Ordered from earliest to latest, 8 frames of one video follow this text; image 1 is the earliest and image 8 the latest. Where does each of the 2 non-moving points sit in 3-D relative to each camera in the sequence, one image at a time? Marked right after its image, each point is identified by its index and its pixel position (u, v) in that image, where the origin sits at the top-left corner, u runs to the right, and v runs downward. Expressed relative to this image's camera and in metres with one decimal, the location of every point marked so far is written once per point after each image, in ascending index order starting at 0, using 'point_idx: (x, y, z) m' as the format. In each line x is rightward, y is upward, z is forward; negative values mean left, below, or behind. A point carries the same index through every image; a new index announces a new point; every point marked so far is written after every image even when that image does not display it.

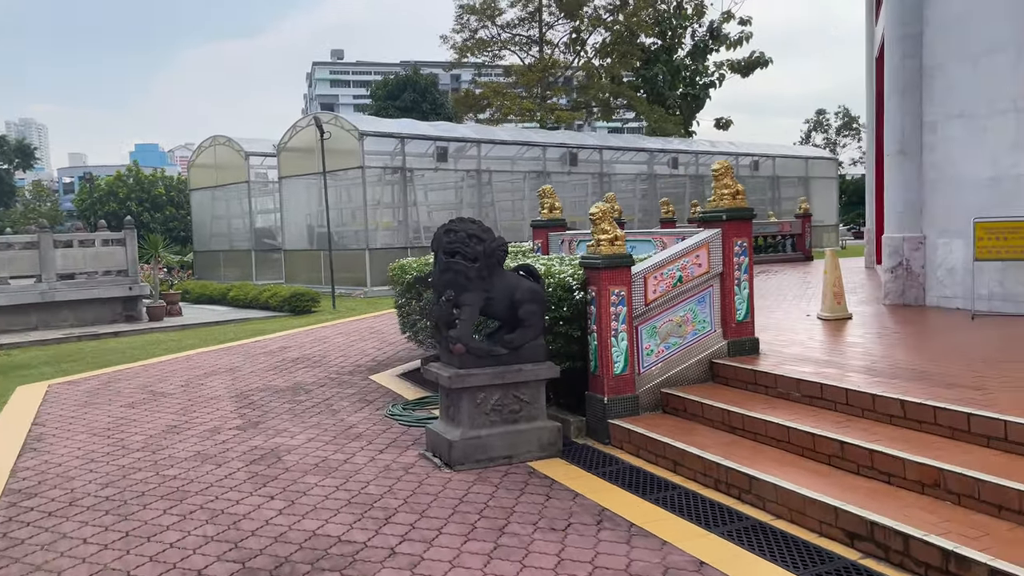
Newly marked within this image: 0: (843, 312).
0: (+3.5, -0.3, +8.8) m
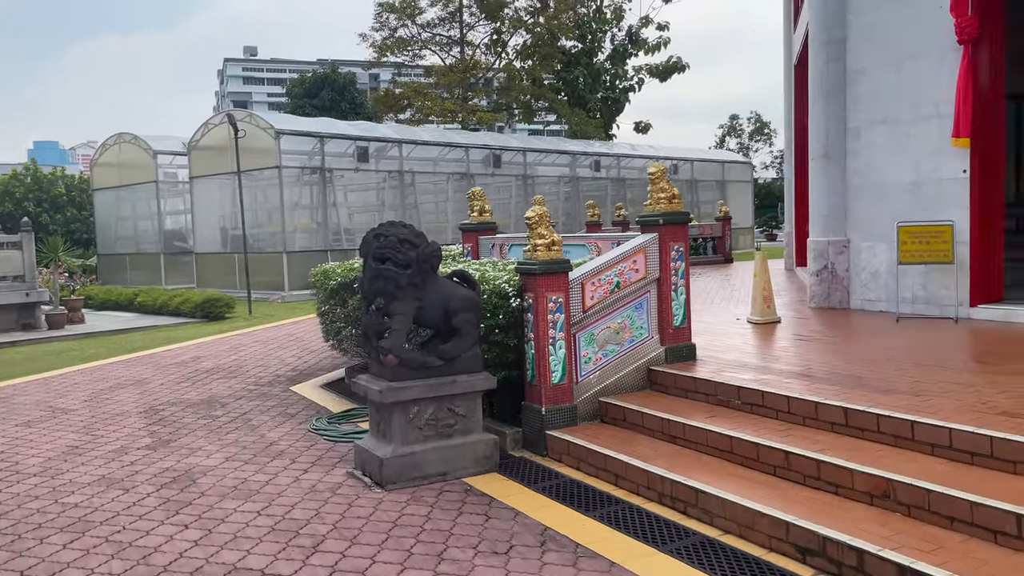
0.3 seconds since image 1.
0: (+2.7, -0.3, +8.9) m
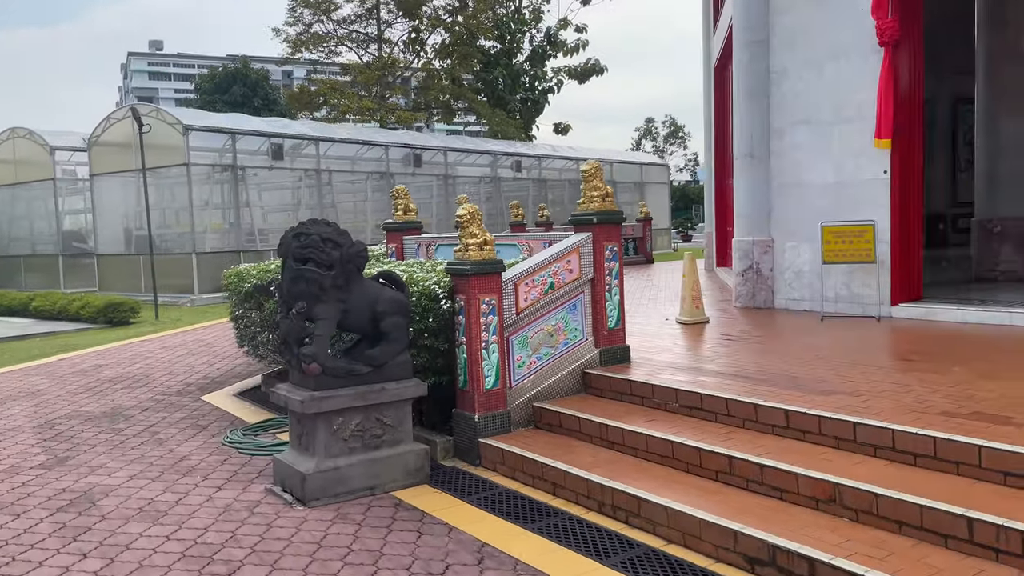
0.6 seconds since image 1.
0: (+2.0, -0.3, +8.8) m
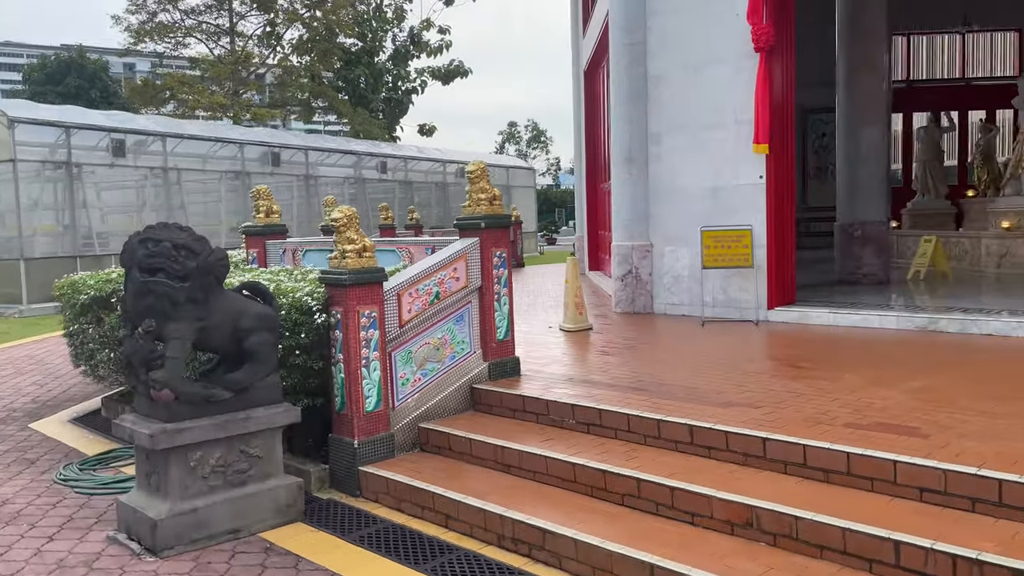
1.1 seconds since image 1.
0: (+0.7, -0.4, +8.6) m
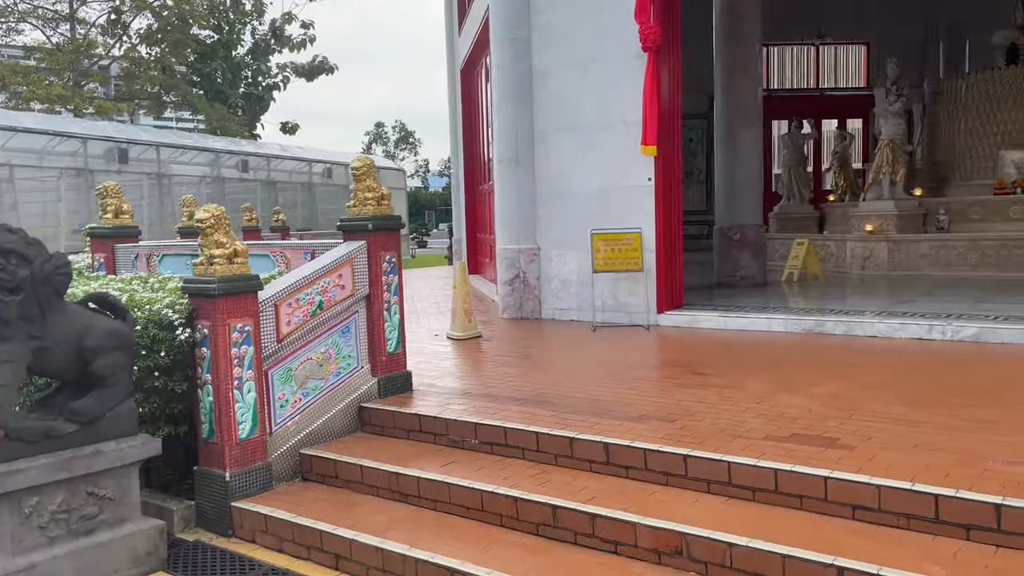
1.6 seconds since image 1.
0: (-0.4, -0.4, +8.1) m
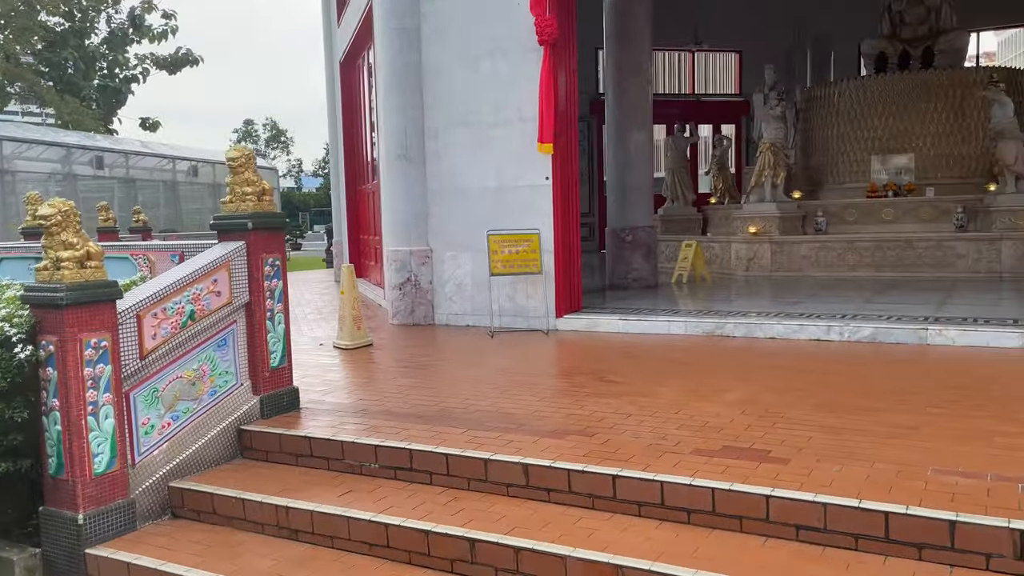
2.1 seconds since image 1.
0: (-1.4, -0.5, +7.6) m
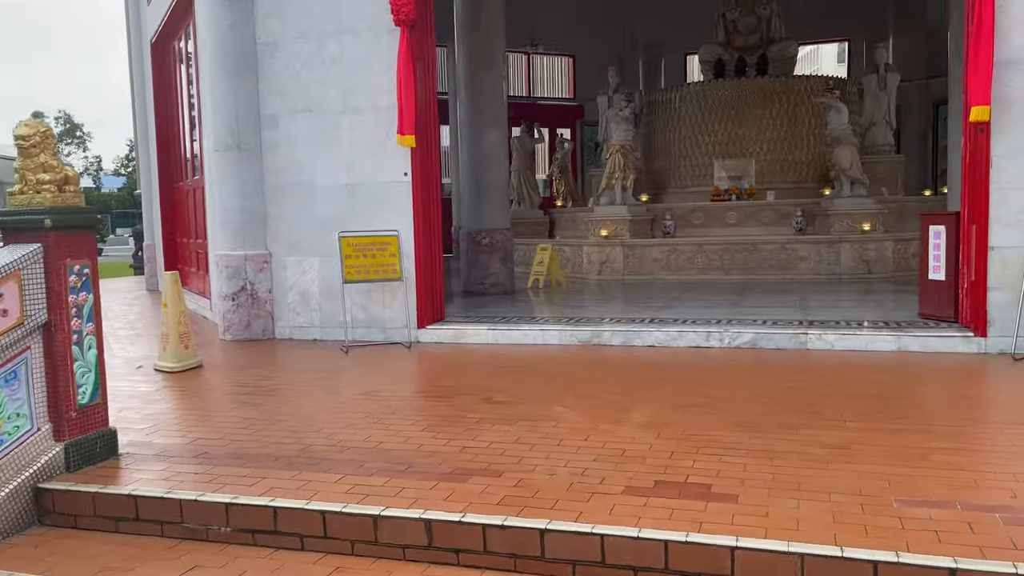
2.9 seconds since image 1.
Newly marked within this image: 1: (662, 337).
0: (-2.5, -0.5, +6.4) m
1: (+1.2, -0.4, +6.7) m
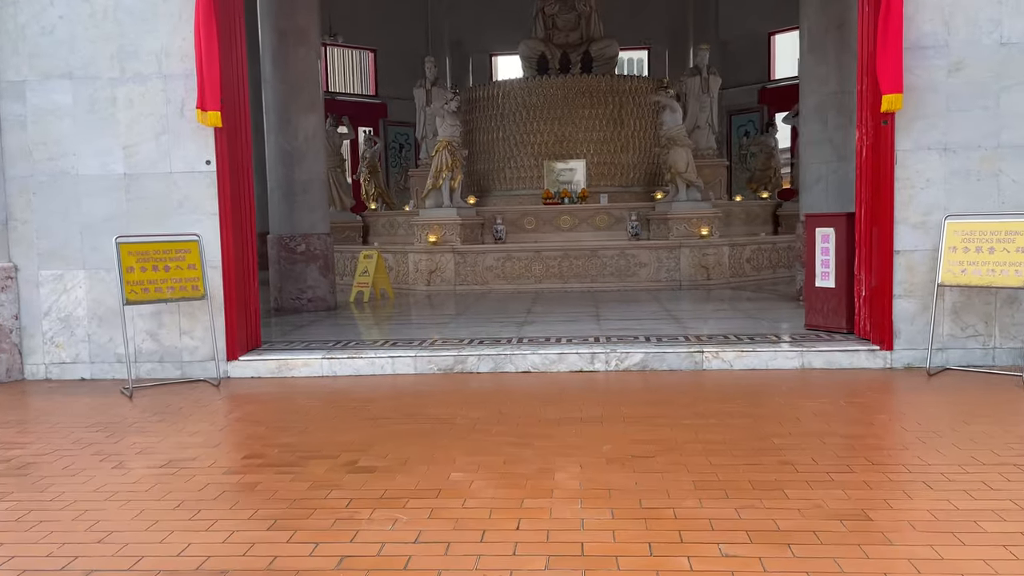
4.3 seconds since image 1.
0: (-3.3, -0.7, +4.4) m
1: (+0.2, -0.5, +5.6) m
